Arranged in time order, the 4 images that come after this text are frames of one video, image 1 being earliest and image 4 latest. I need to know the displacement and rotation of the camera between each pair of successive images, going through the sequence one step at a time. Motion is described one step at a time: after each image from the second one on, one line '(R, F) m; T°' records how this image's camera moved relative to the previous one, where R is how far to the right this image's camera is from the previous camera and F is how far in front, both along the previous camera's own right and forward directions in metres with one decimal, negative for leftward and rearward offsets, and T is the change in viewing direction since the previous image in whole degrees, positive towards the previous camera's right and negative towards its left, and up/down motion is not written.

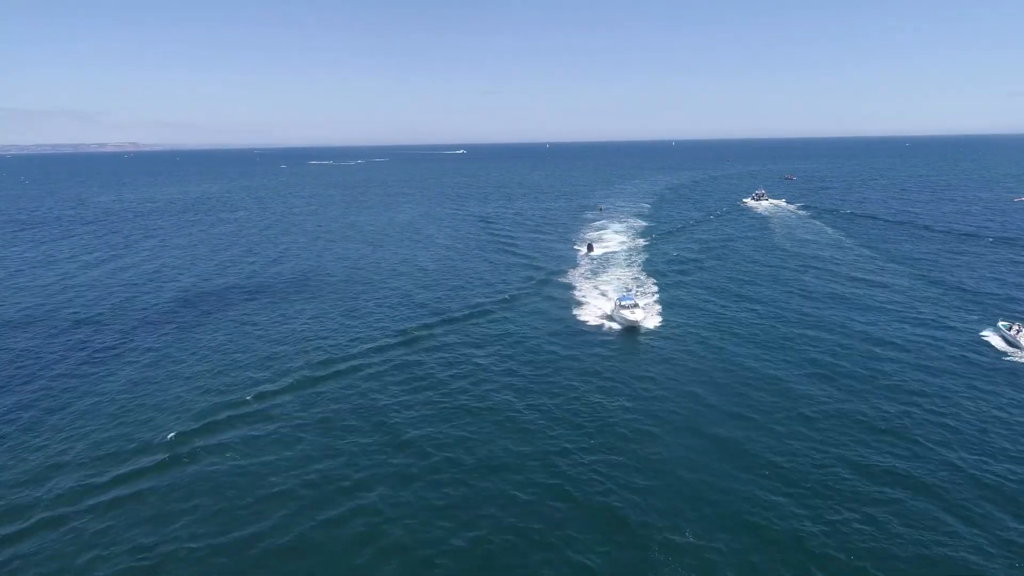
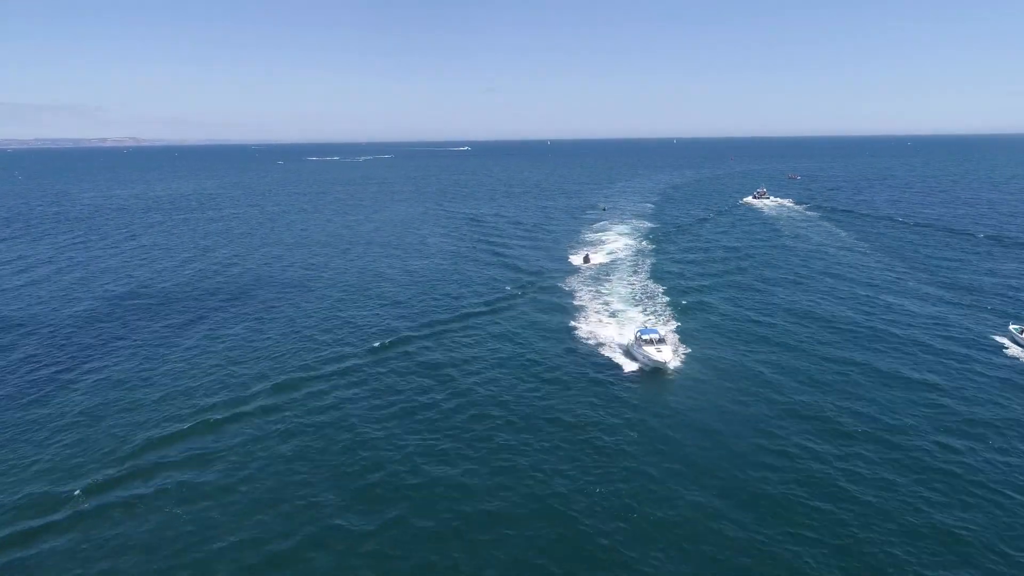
(+0.7, +4.1) m; 0°
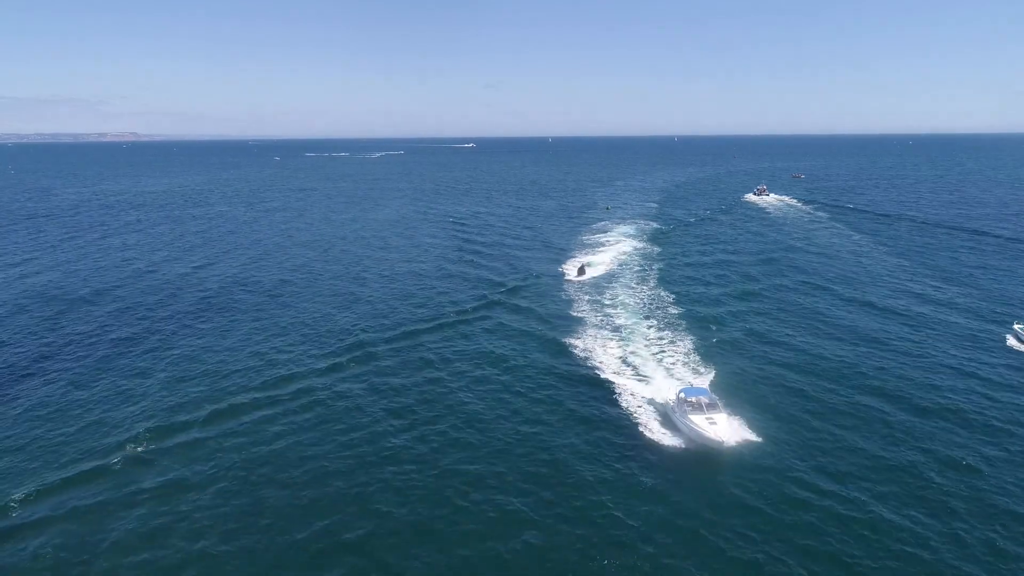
(+0.1, +4.4) m; 0°
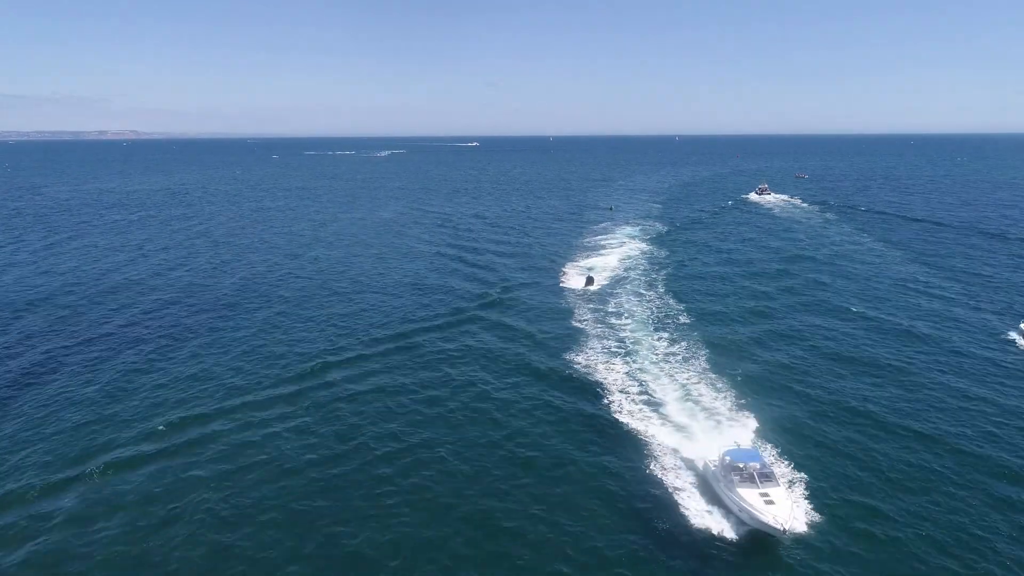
(0.0, +3.0) m; 0°
